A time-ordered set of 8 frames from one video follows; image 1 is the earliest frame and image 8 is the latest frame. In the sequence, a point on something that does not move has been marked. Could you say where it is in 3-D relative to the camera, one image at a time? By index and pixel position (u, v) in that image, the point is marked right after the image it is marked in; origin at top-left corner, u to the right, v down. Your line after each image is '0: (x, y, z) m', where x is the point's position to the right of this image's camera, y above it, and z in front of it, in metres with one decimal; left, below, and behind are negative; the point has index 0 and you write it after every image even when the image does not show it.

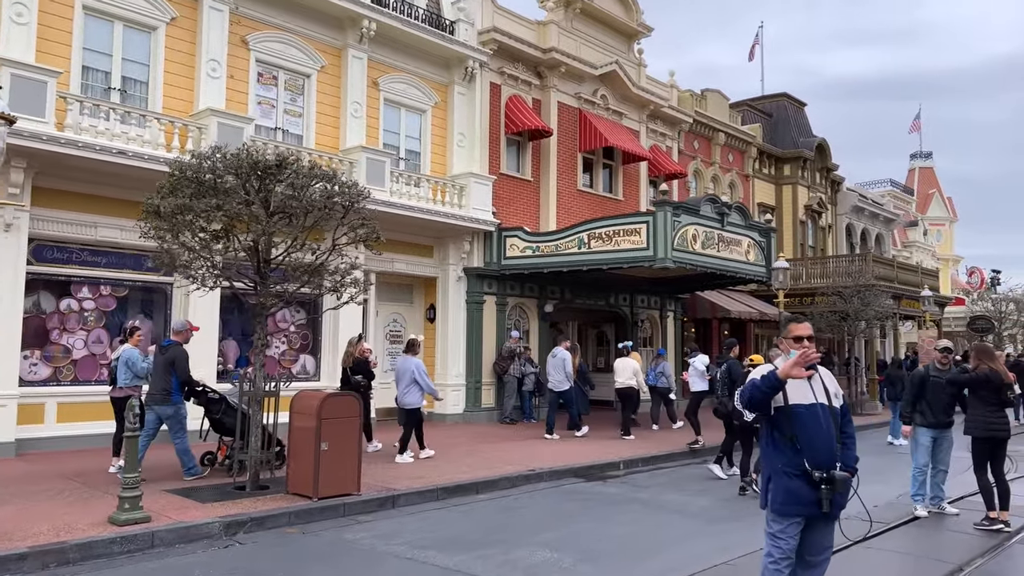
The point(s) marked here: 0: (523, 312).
0: (+0.3, -0.6, +17.8) m
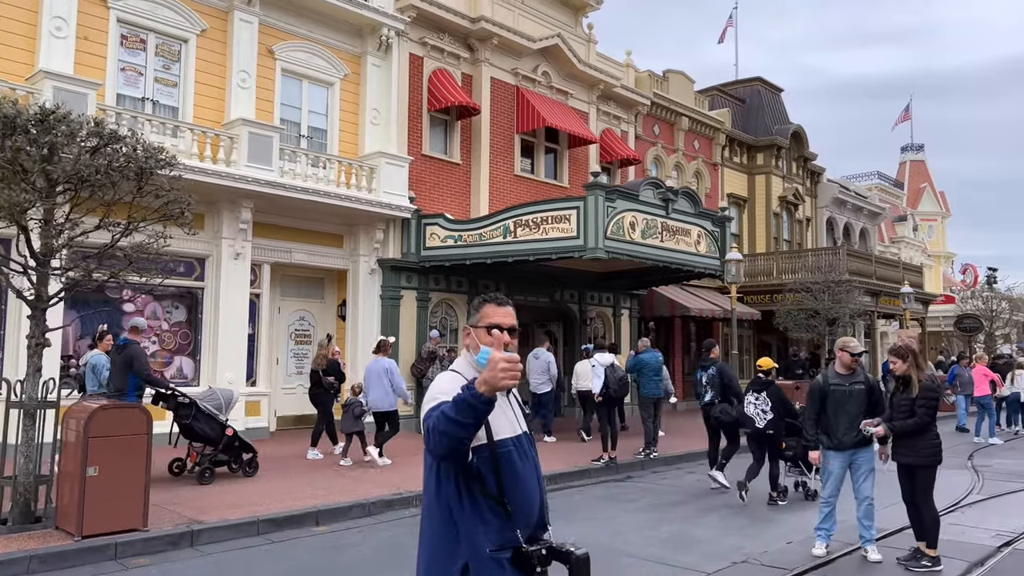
0: (-1.3, -0.4, +16.1) m
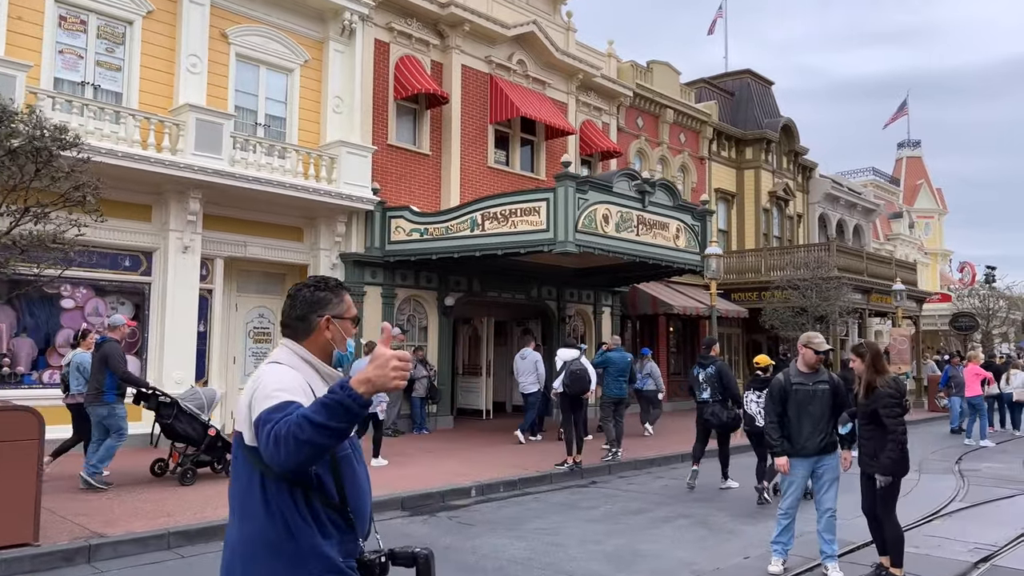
0: (-1.9, -0.4, +15.5) m
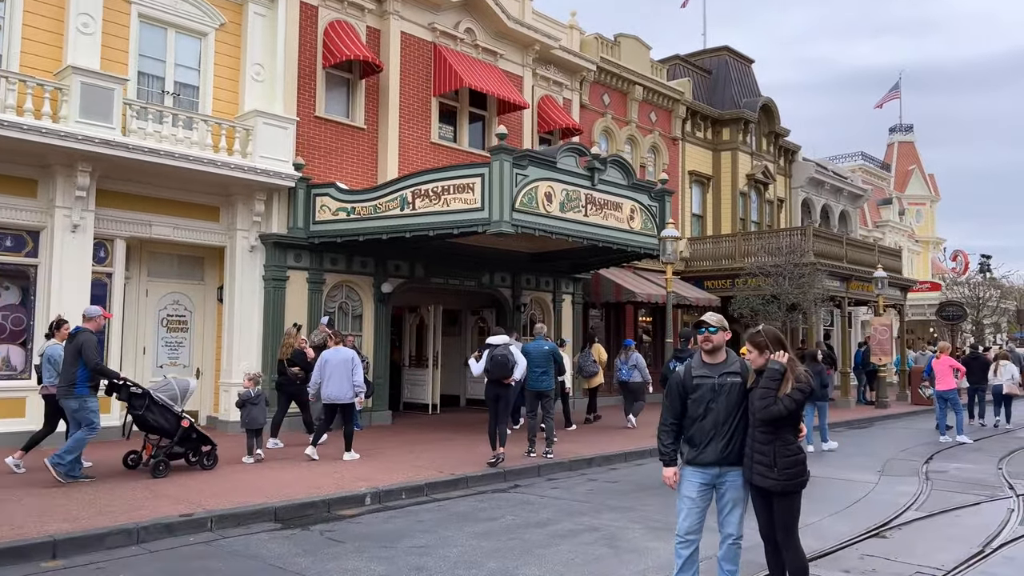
0: (-3.0, -0.1, +14.3) m
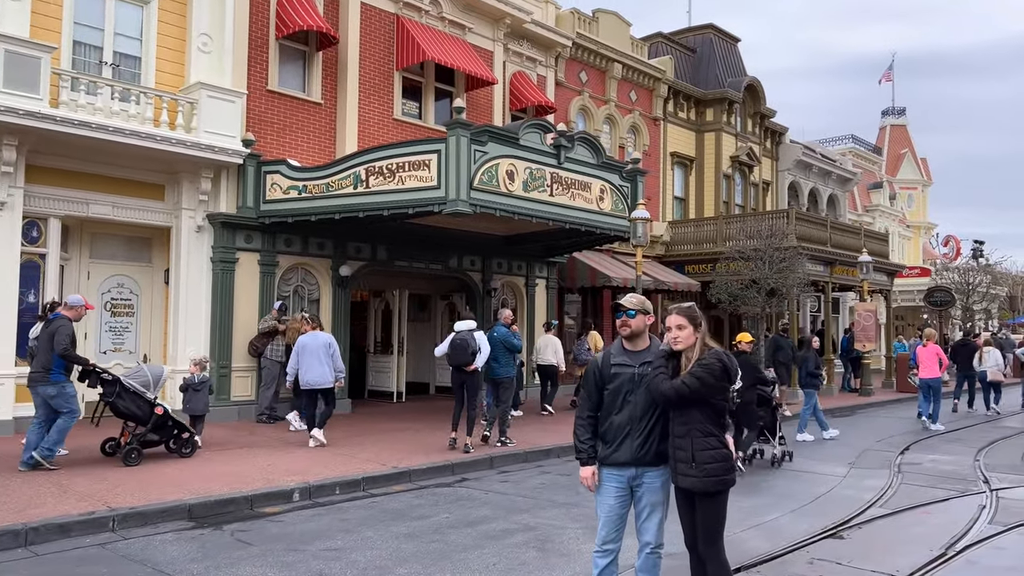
0: (-3.6, +0.2, +13.7) m
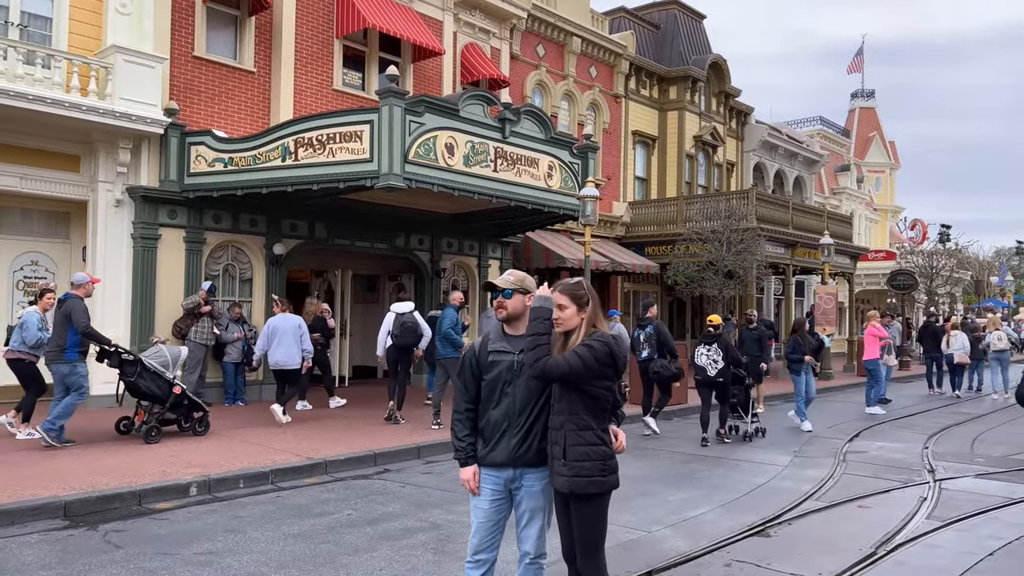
0: (-4.6, +0.6, +13.0) m
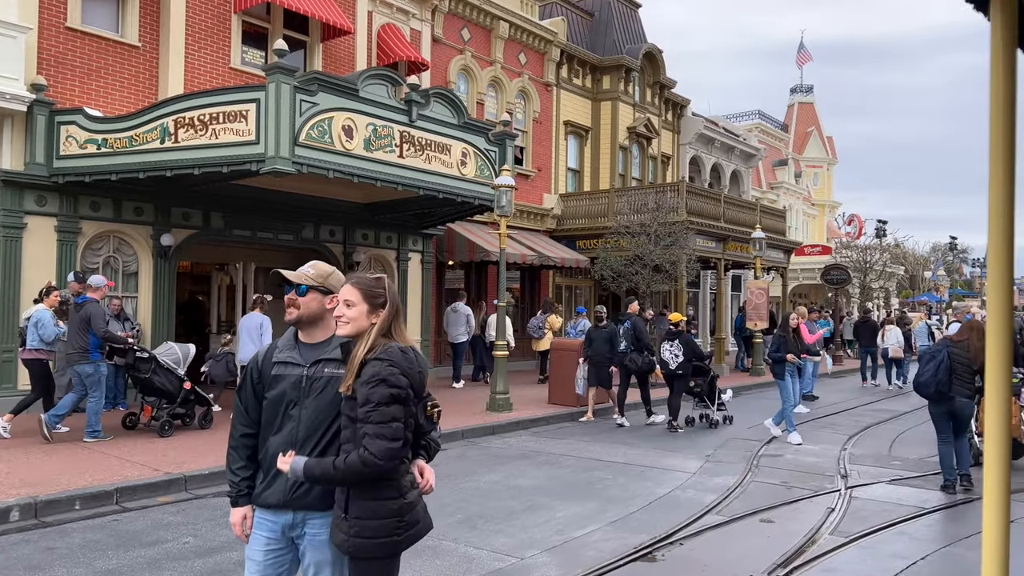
0: (-6.0, +0.7, +11.9) m
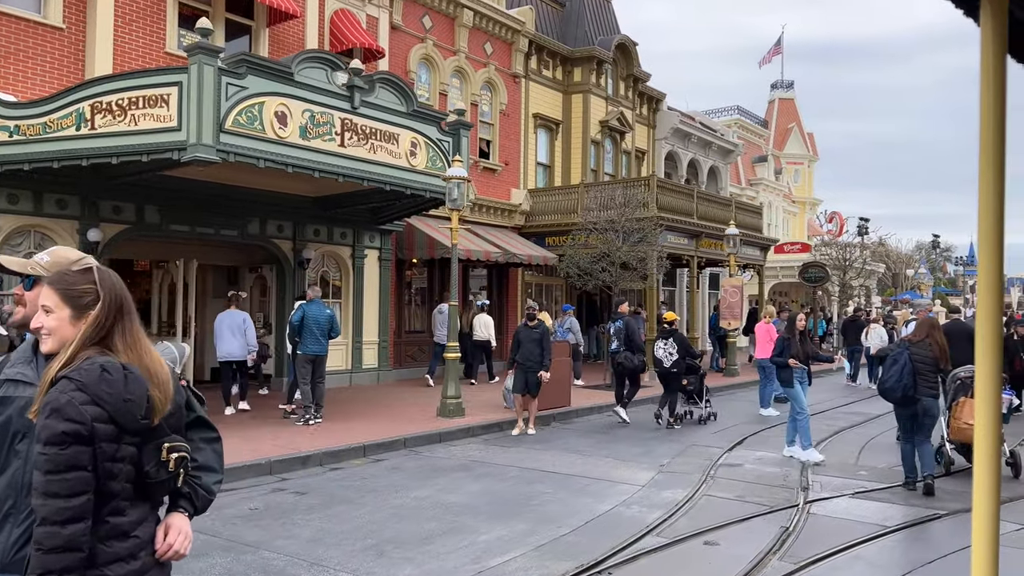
0: (-6.7, +0.7, +11.2) m
